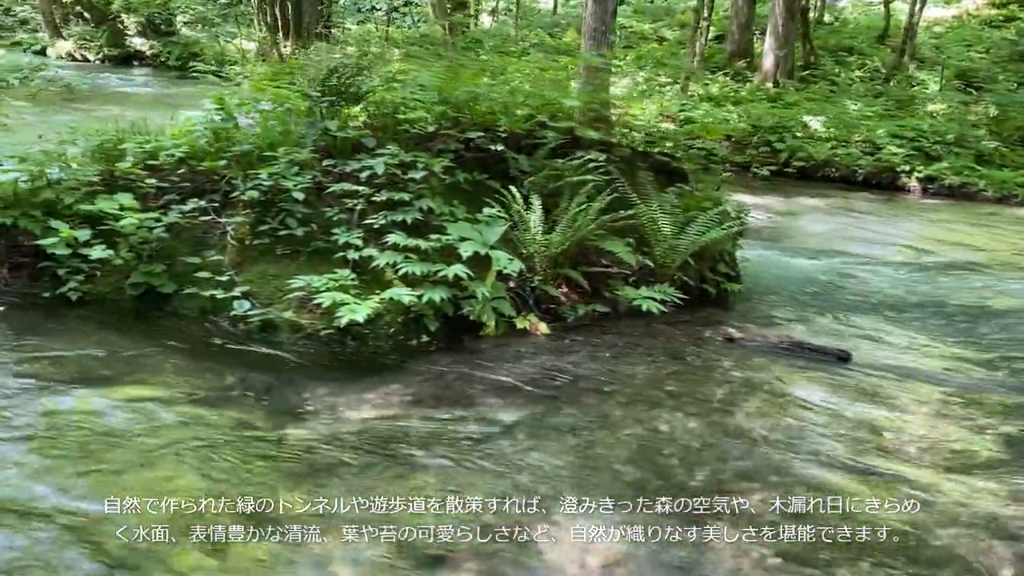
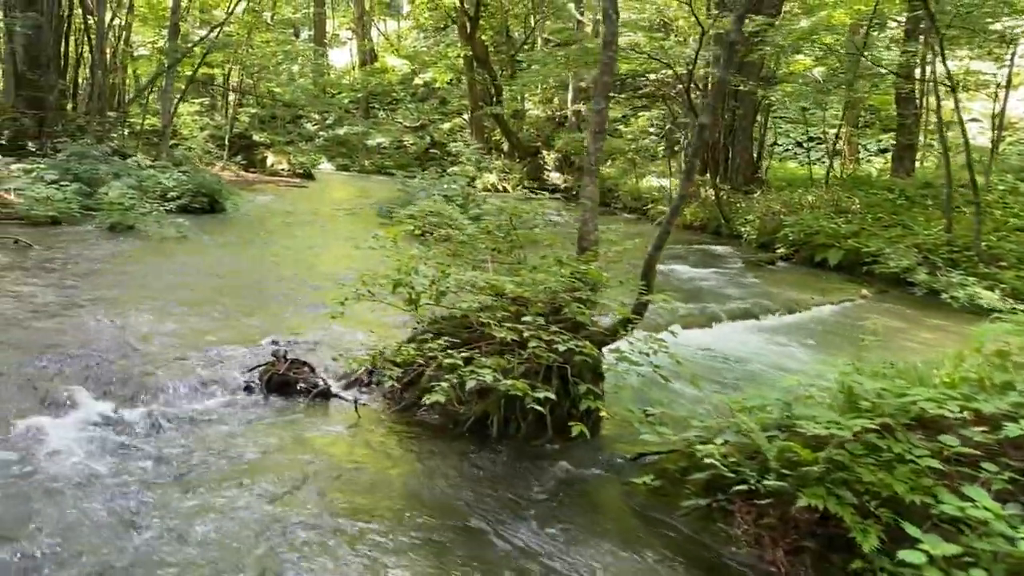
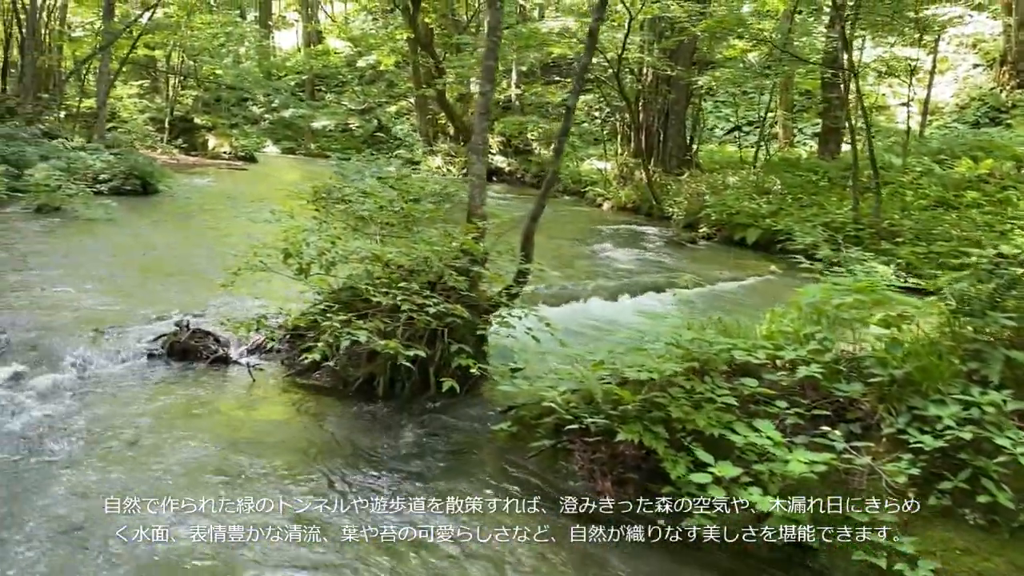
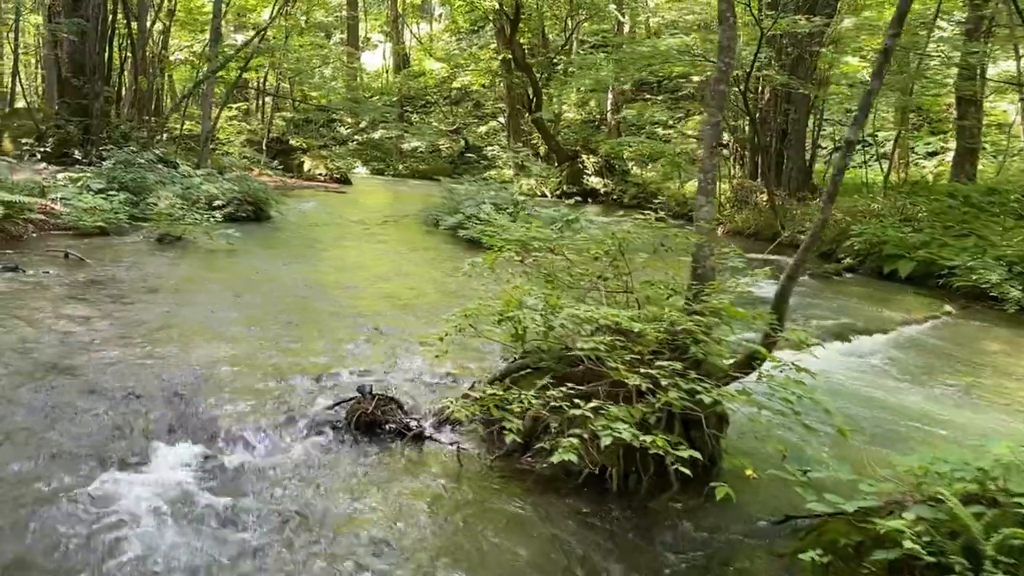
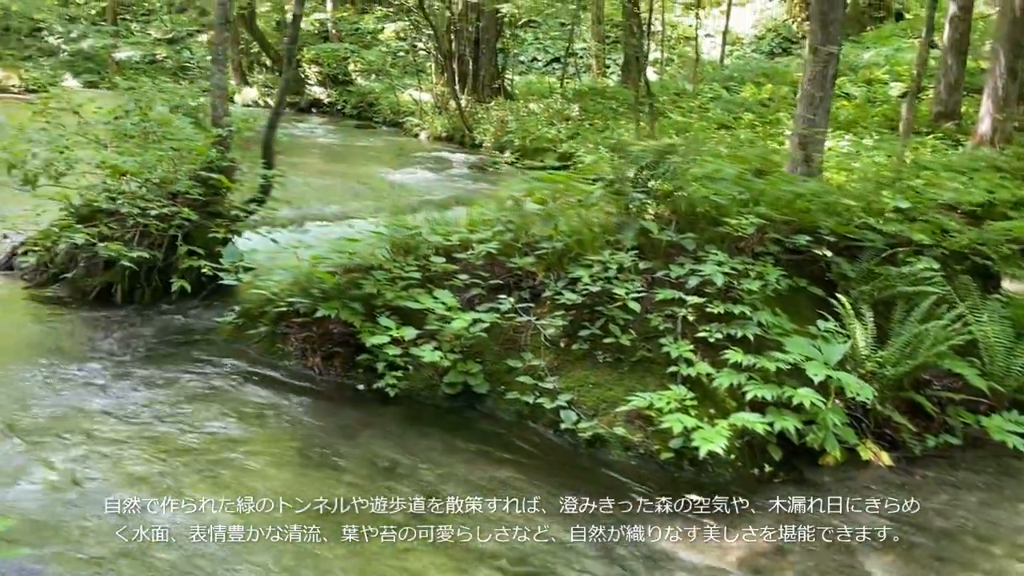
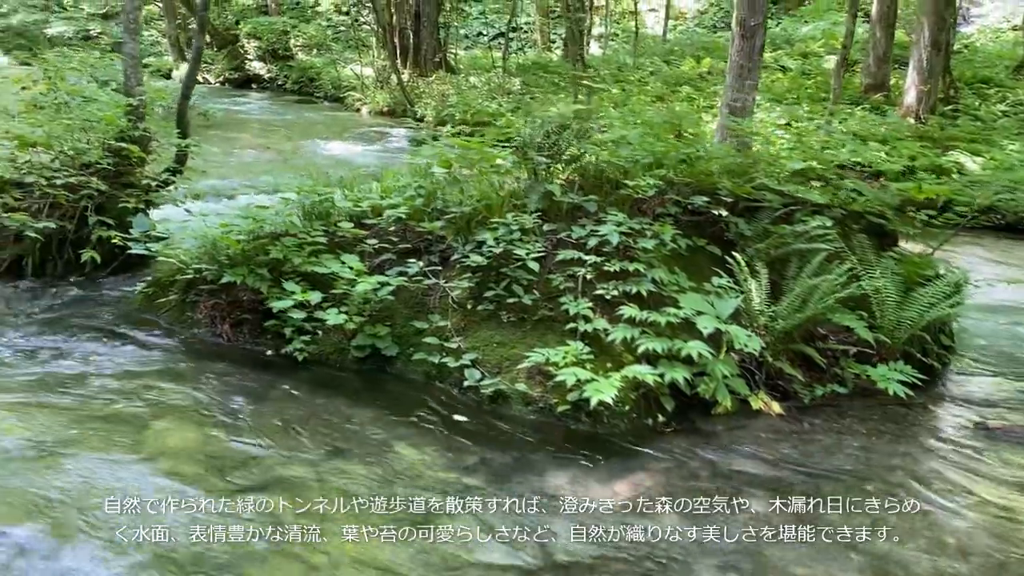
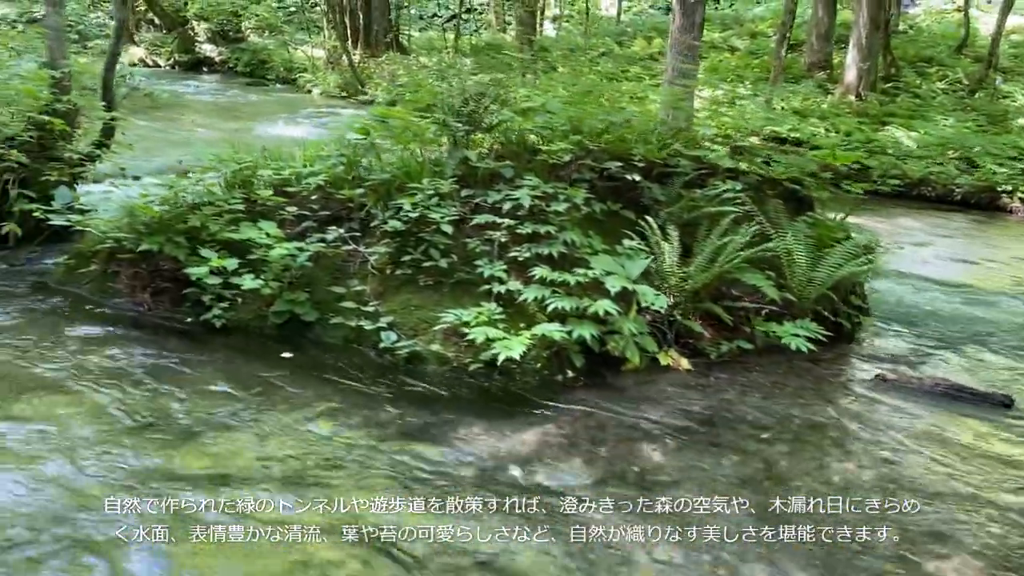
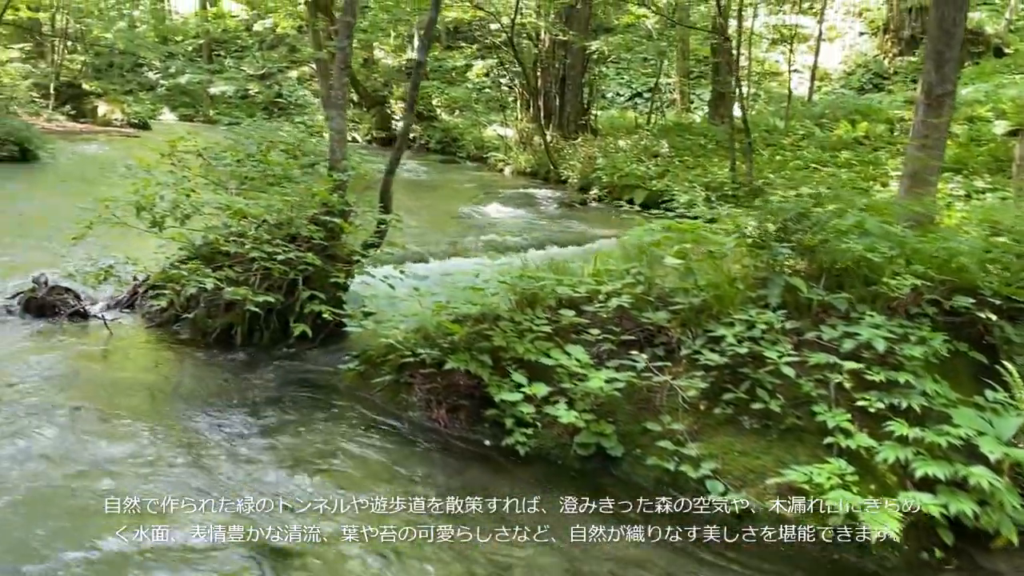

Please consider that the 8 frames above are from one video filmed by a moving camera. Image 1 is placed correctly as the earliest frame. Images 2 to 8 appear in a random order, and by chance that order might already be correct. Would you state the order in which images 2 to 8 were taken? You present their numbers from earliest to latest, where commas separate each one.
7, 6, 5, 8, 3, 2, 4
